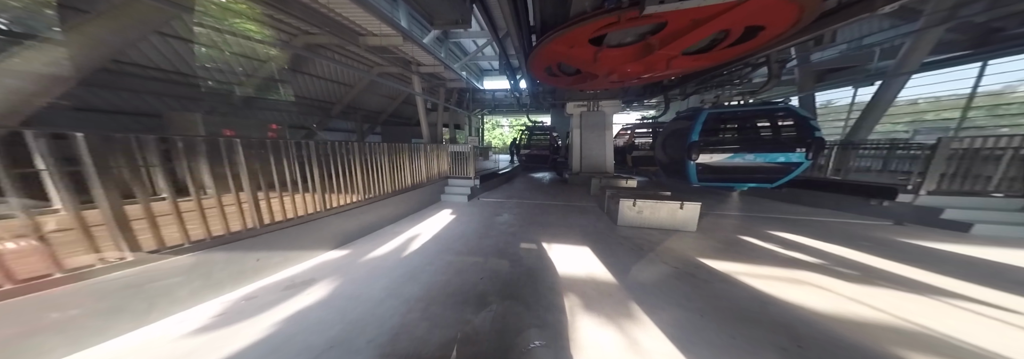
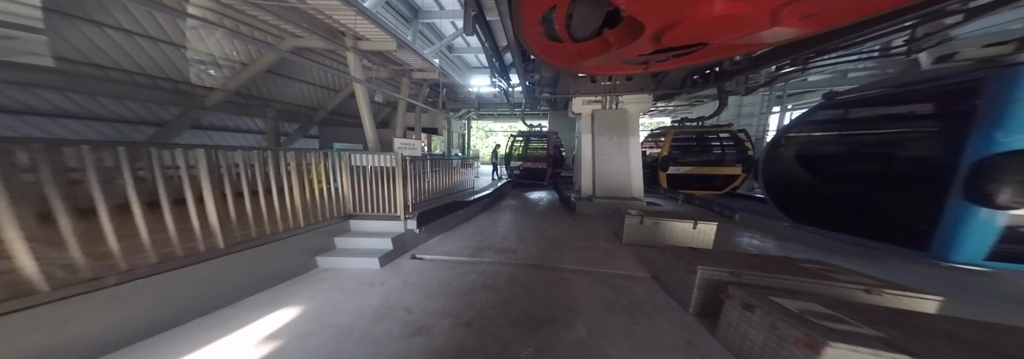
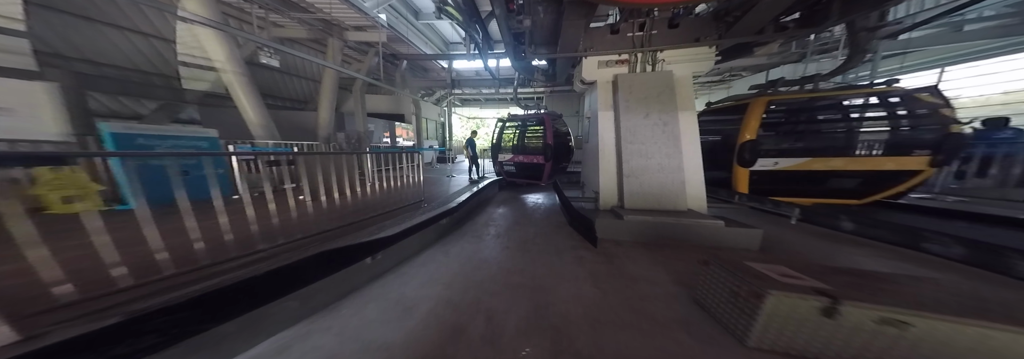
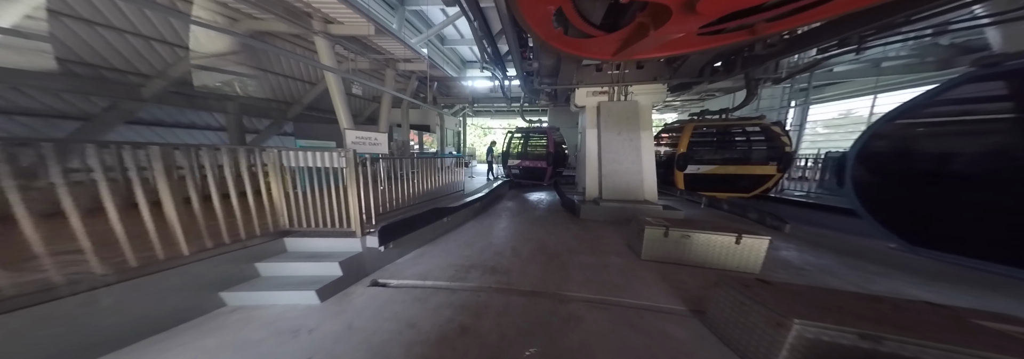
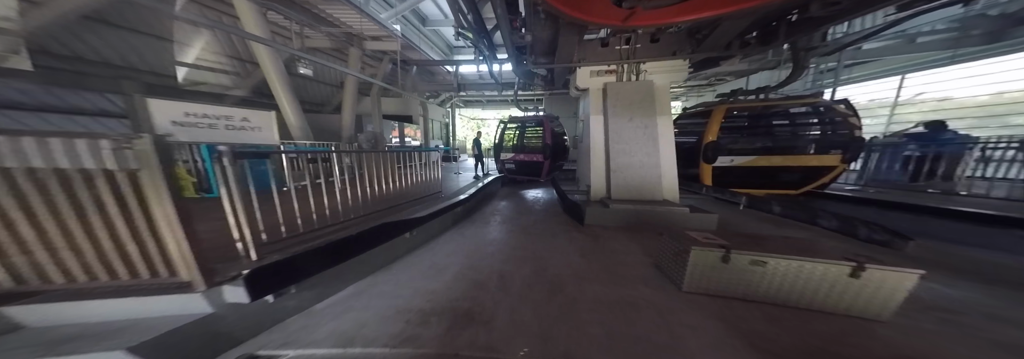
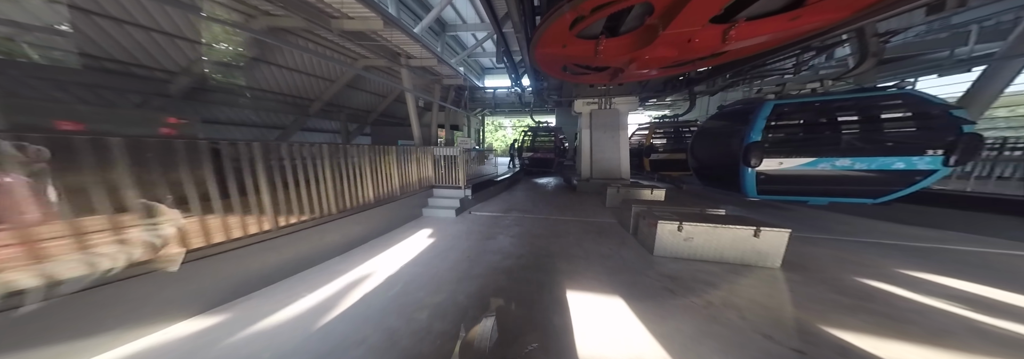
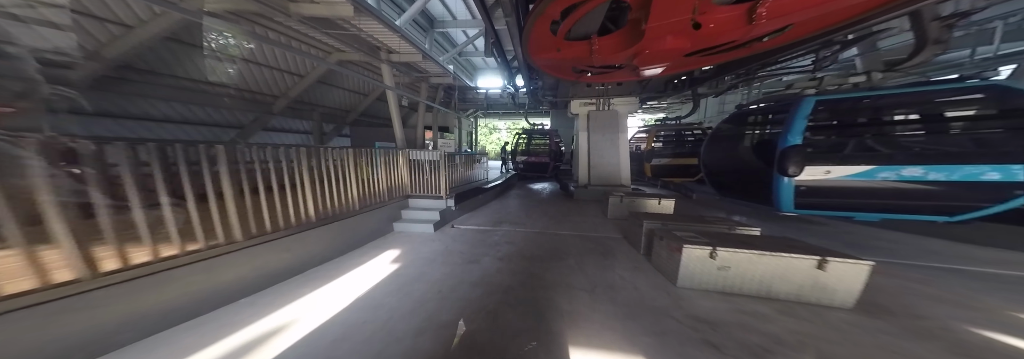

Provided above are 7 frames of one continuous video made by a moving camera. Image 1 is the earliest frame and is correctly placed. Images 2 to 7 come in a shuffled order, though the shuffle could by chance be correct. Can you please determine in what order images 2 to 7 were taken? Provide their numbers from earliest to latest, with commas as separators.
6, 7, 2, 4, 5, 3
